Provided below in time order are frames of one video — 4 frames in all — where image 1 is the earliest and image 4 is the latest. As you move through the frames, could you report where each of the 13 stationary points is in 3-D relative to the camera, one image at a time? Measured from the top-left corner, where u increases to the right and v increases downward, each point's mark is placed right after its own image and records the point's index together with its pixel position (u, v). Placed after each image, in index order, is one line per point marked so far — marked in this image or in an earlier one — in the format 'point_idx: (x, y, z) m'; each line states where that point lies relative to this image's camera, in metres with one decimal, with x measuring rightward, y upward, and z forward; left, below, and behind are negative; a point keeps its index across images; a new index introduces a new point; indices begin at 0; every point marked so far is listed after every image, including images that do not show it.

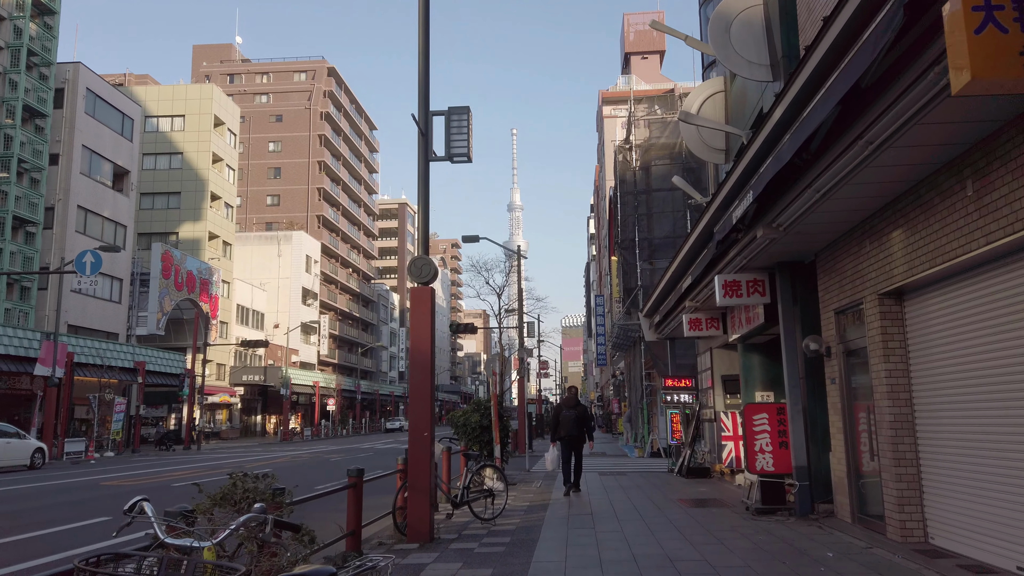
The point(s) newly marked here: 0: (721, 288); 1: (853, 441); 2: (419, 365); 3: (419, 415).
0: (+3.9, 0.0, +10.5) m
1: (+5.3, -2.4, +8.8) m
2: (-1.4, -1.2, +8.7) m
3: (-1.4, -1.9, +8.6) m
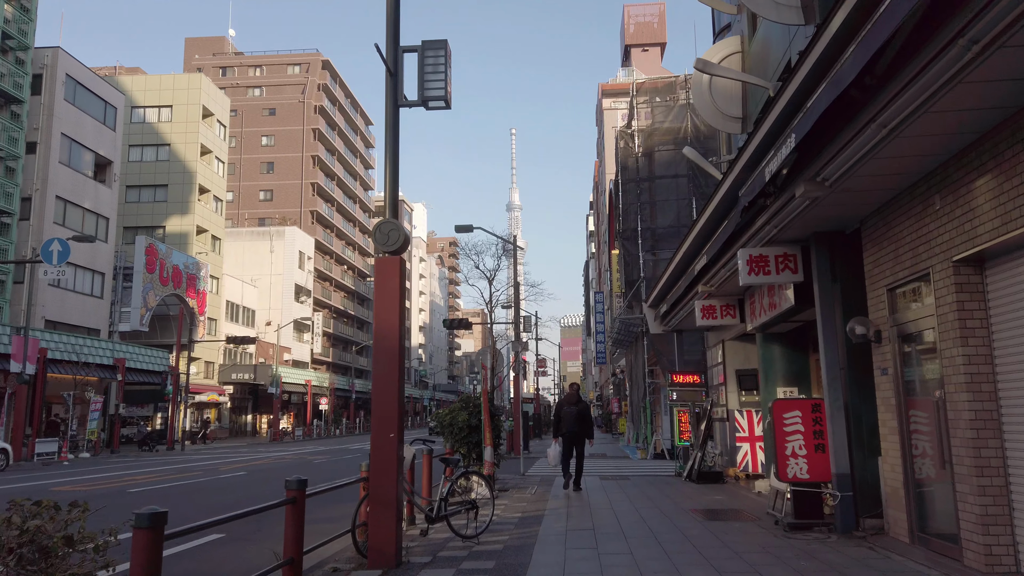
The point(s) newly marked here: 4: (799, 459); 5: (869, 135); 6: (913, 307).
0: (+3.7, +0.3, +9.0) m
1: (+5.1, -2.0, +7.3) m
2: (-1.6, -0.8, +7.1) m
3: (-1.6, -1.6, +7.0) m
4: (+4.3, -2.6, +8.5) m
5: (+3.7, +1.6, +5.8) m
6: (+5.1, -0.2, +7.2) m
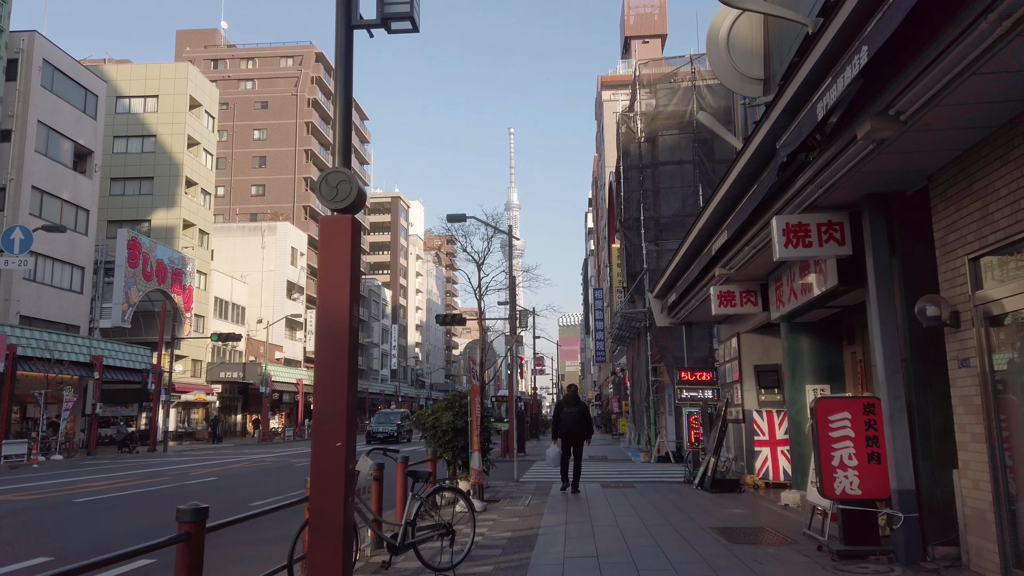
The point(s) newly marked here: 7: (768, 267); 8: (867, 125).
0: (+3.5, +0.7, +7.4) m
1: (+4.9, -1.7, +5.7) m
2: (-1.8, -0.5, +5.6) m
3: (-1.8, -1.2, +5.4) m
4: (+4.1, -2.2, +6.9) m
5: (+3.5, +1.9, +4.2) m
6: (+4.9, +0.1, +5.6) m
7: (+4.7, +0.4, +10.4) m
8: (+3.5, +1.6, +5.6) m
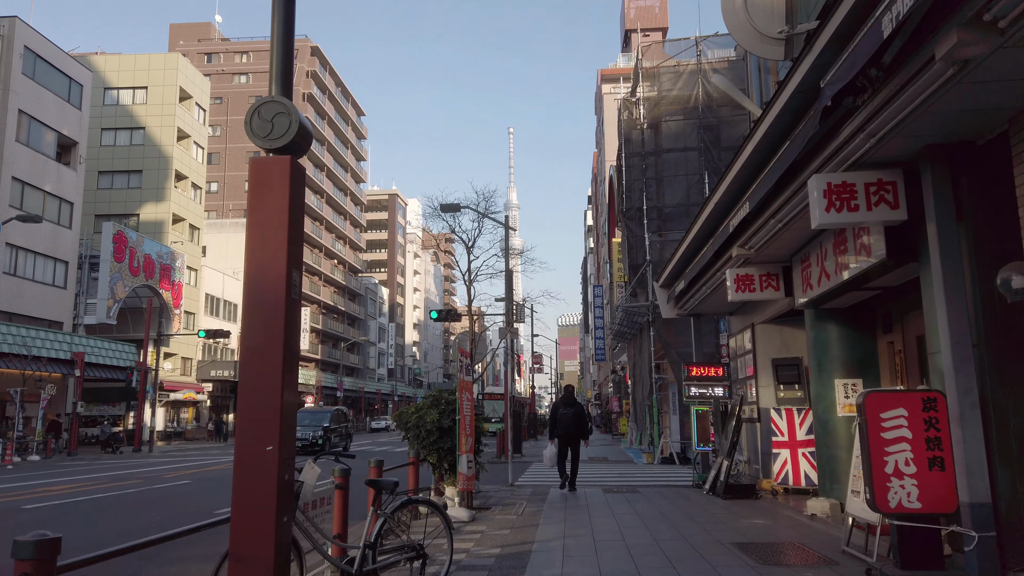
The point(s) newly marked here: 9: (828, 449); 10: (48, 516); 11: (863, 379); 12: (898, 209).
0: (+3.4, +1.0, +6.2) m
1: (+4.8, -1.4, +4.5) m
2: (-1.9, -0.2, +4.3) m
3: (-1.9, -0.9, +4.2) m
4: (+4.0, -1.9, +5.7) m
5: (+3.4, +2.2, +3.0) m
6: (+4.8, +0.4, +4.4) m
7: (+4.6, +0.7, +9.2) m
8: (+3.4, +1.9, +4.3) m
9: (+5.3, -2.7, +9.6) m
10: (-10.3, -5.1, +12.6) m
11: (+5.9, -1.5, +9.5) m
12: (+4.2, +0.9, +6.2) m
